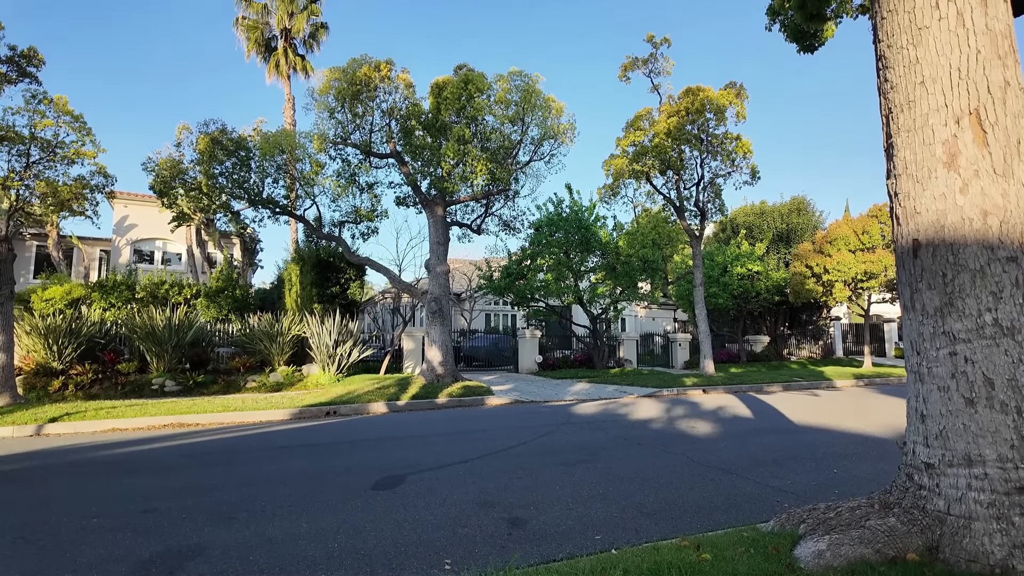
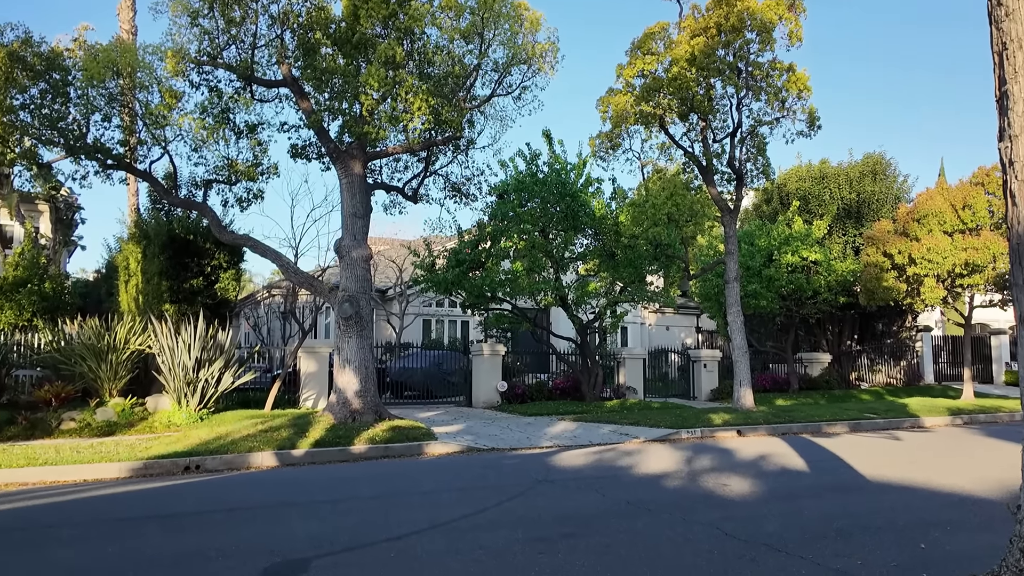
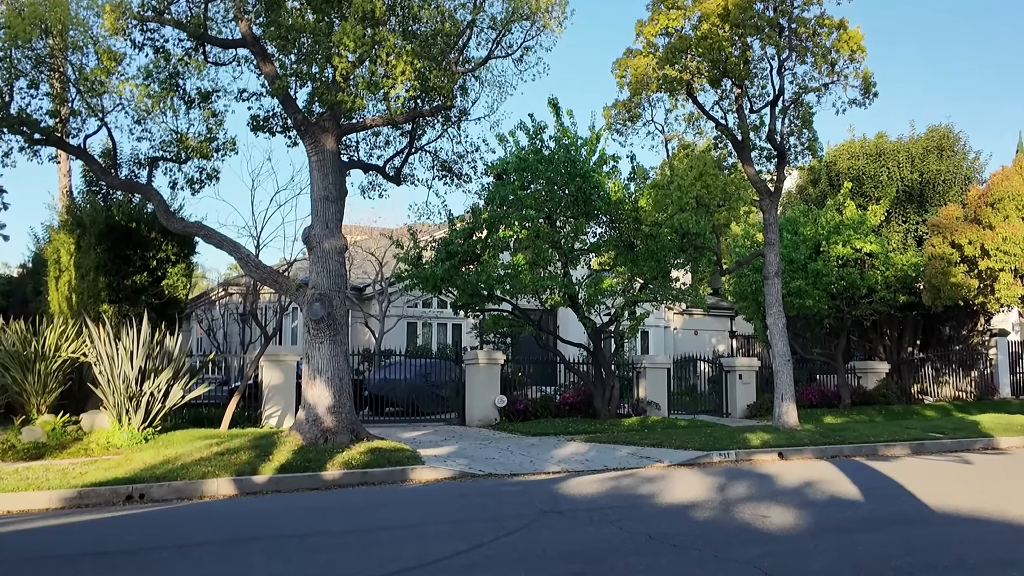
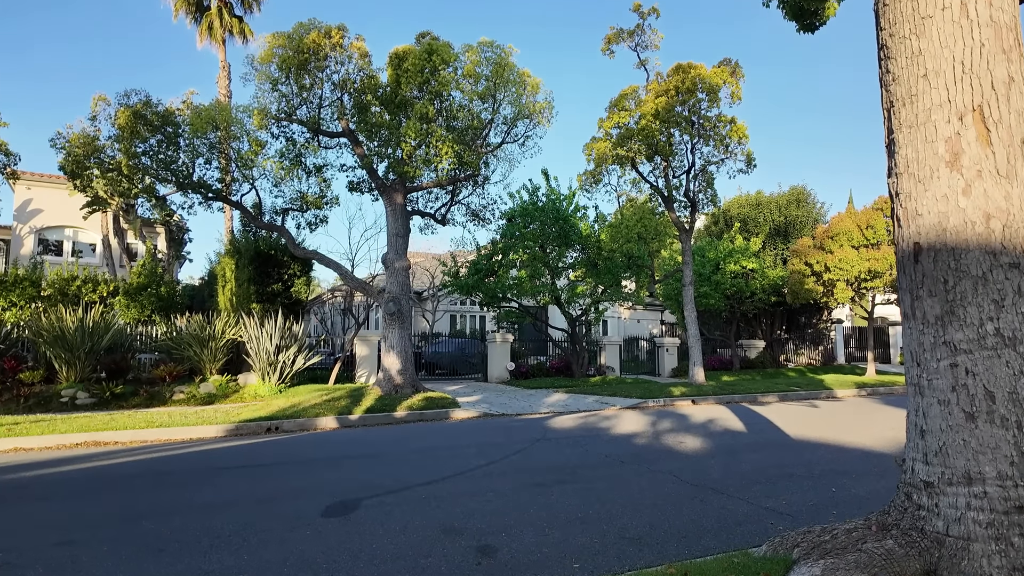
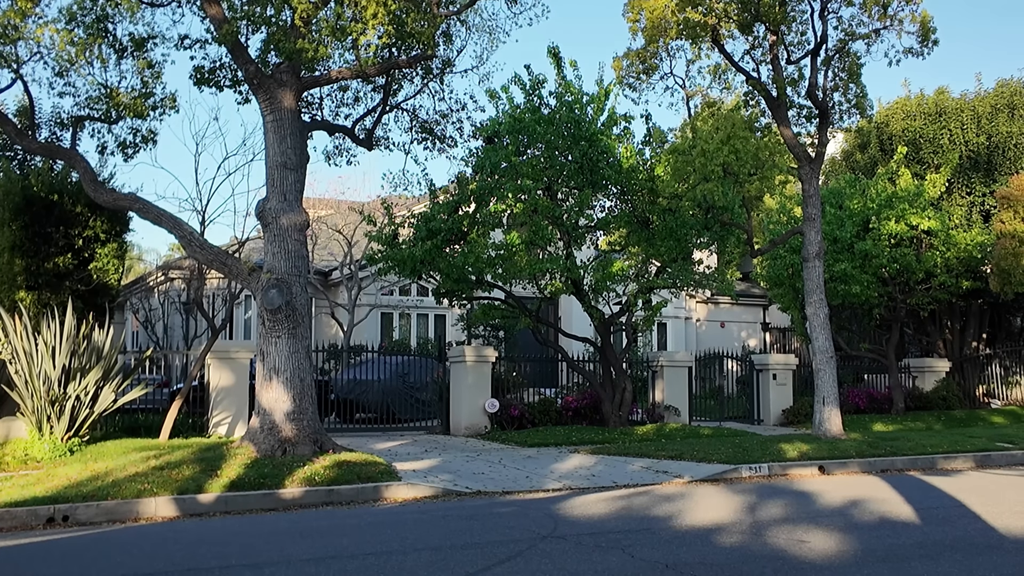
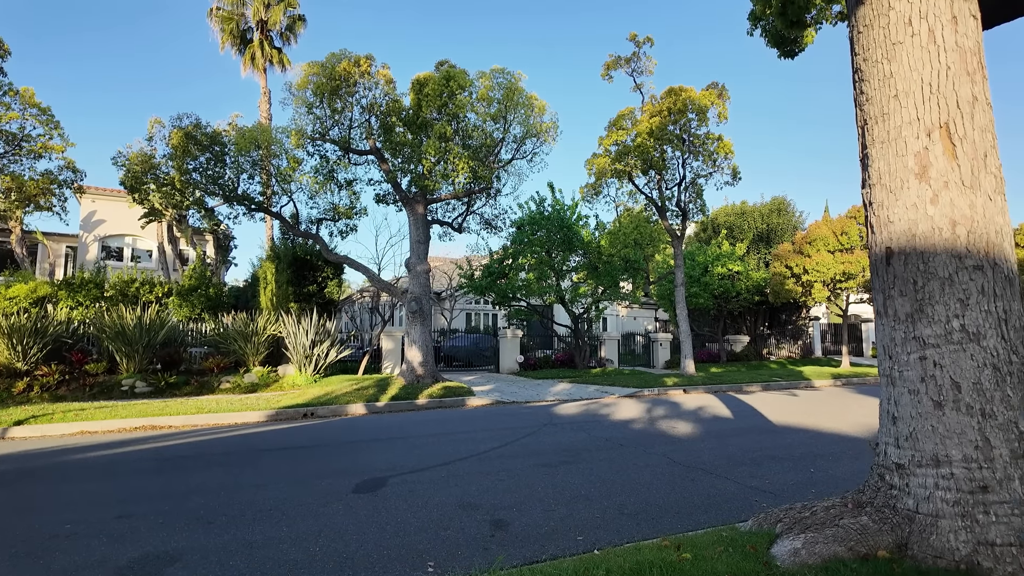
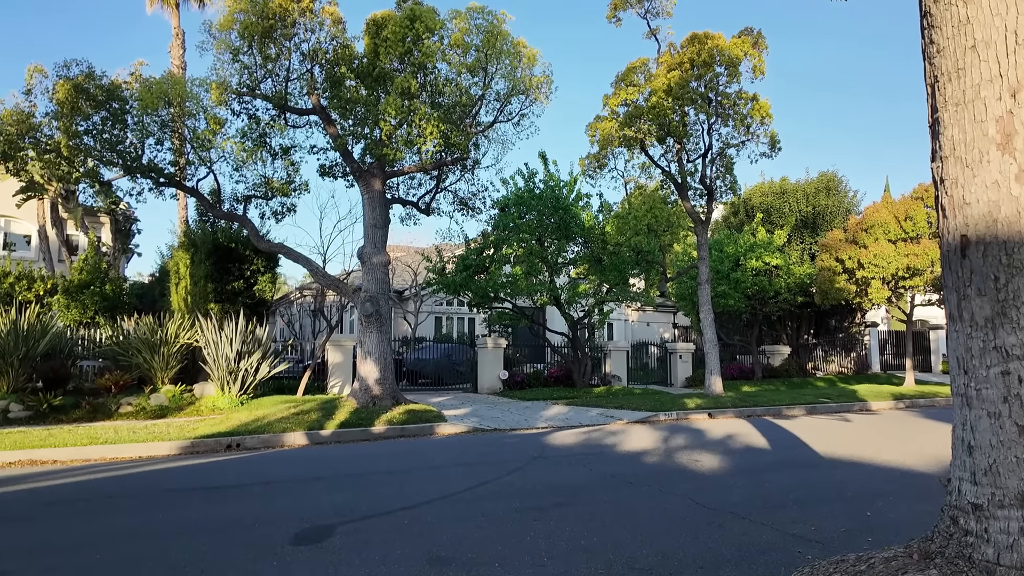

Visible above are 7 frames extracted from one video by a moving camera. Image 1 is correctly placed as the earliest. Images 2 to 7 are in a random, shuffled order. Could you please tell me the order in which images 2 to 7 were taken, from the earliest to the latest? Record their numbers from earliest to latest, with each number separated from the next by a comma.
6, 4, 7, 2, 3, 5
